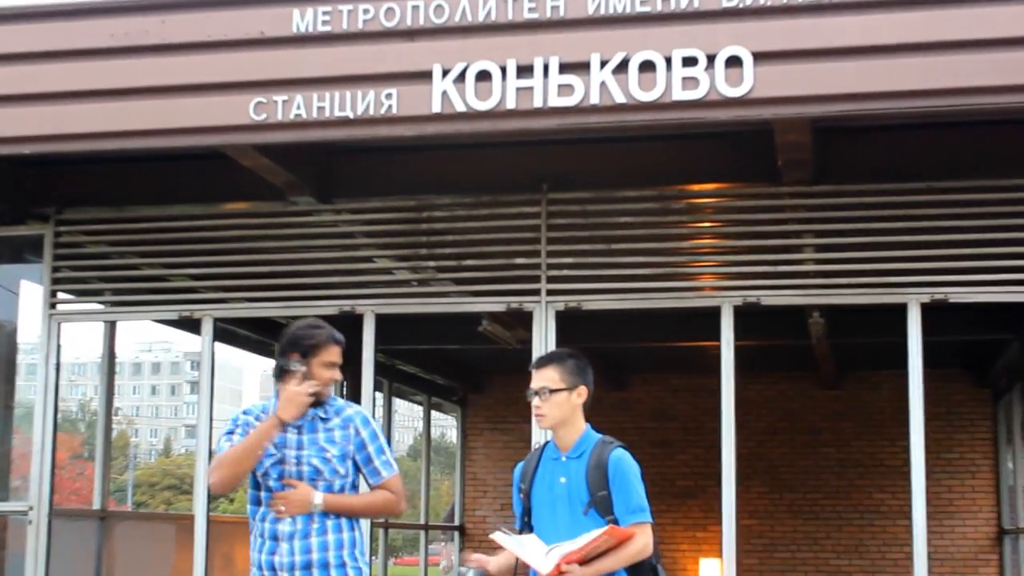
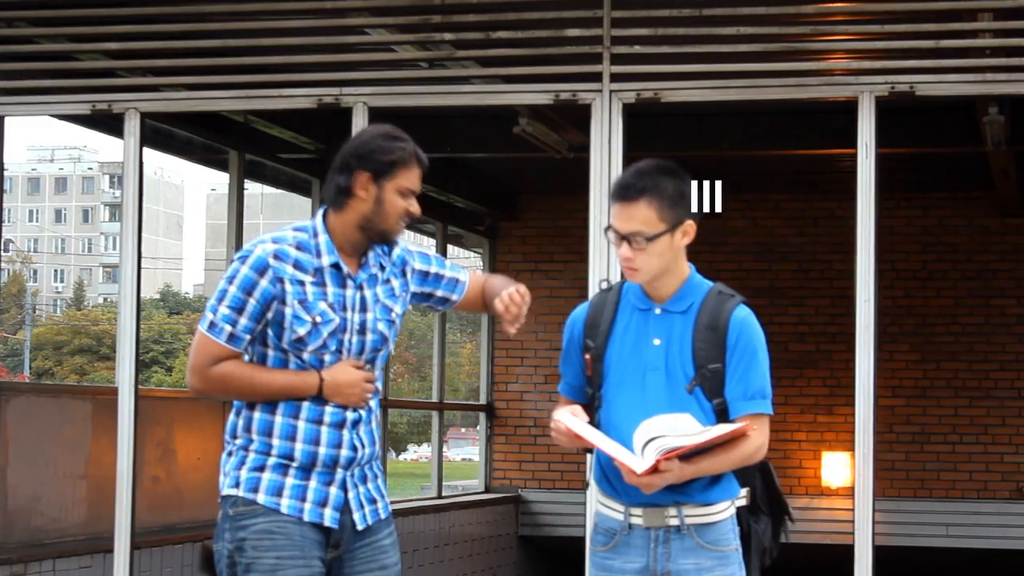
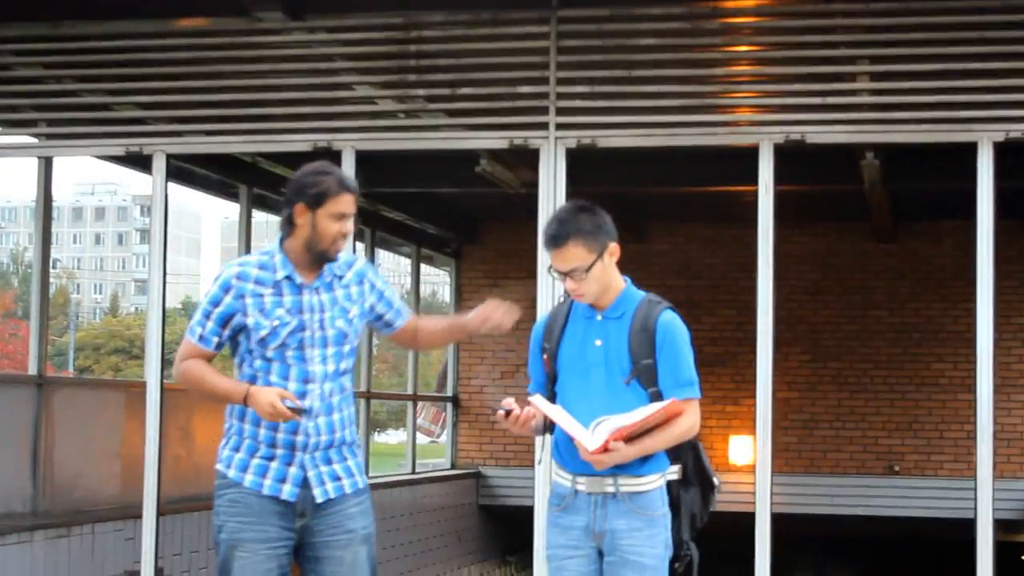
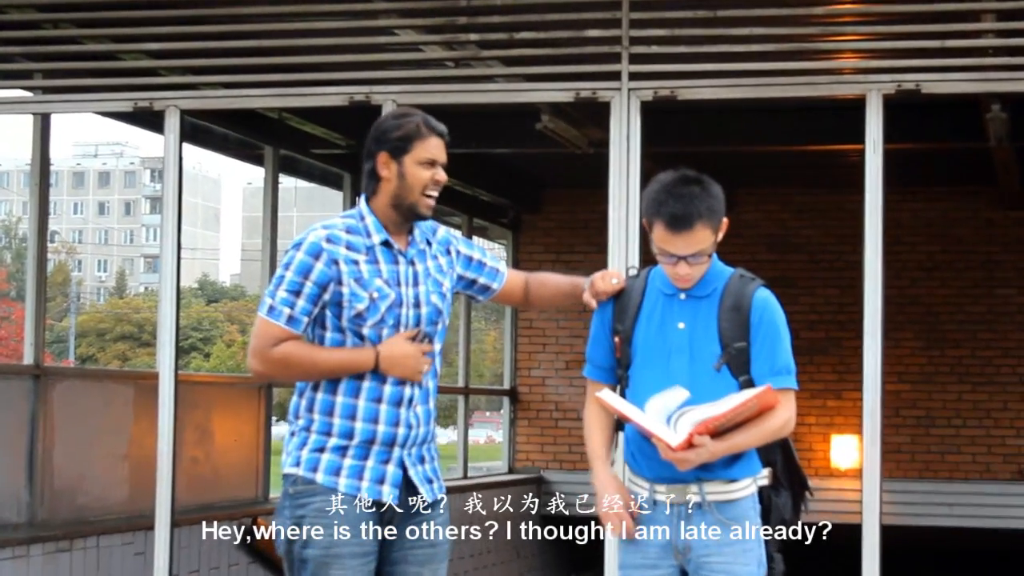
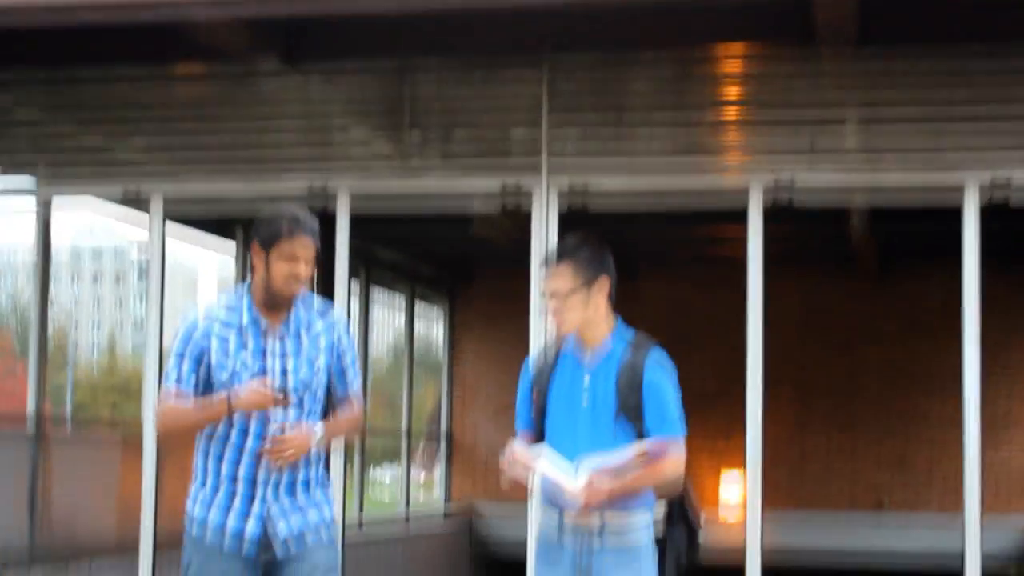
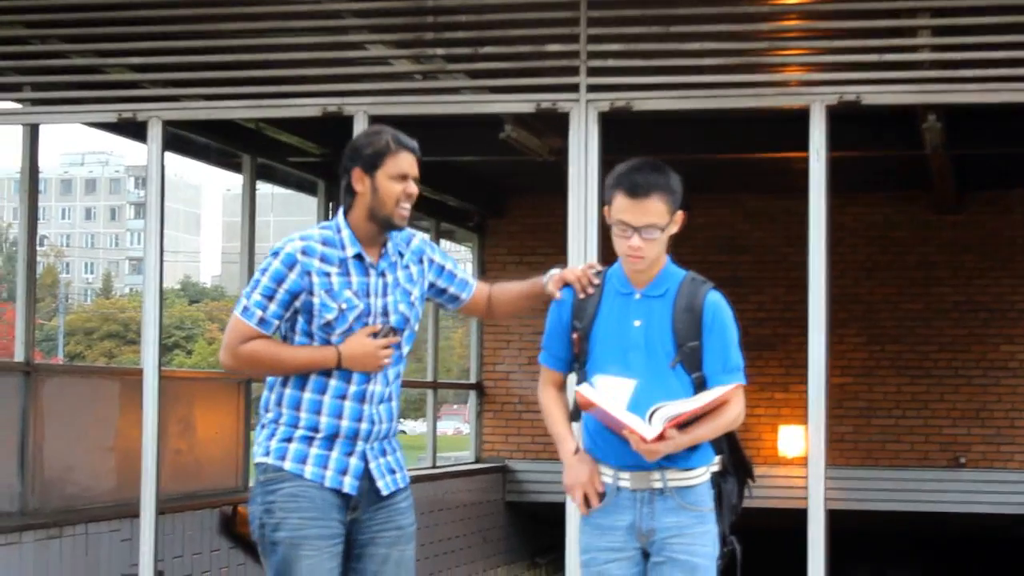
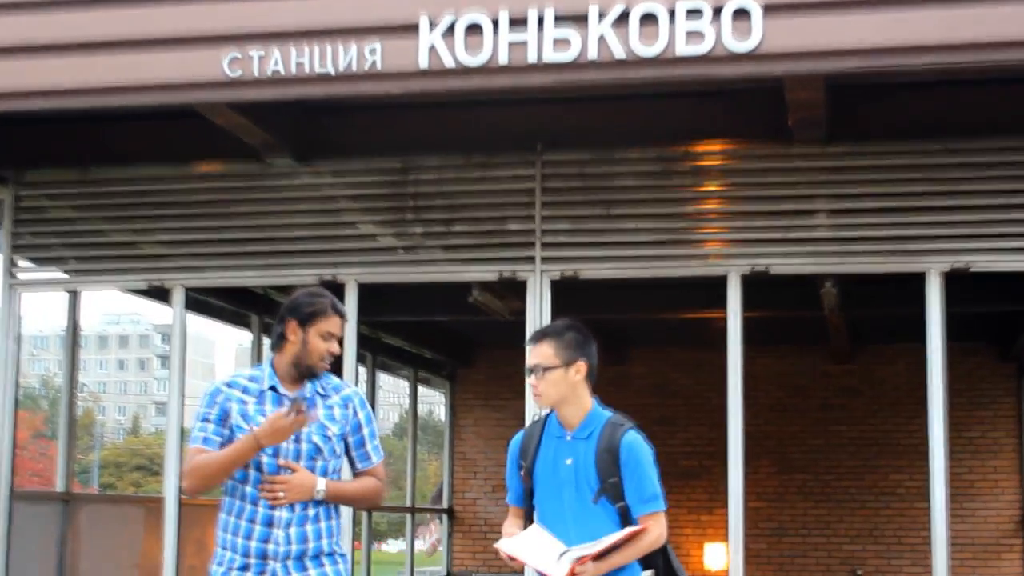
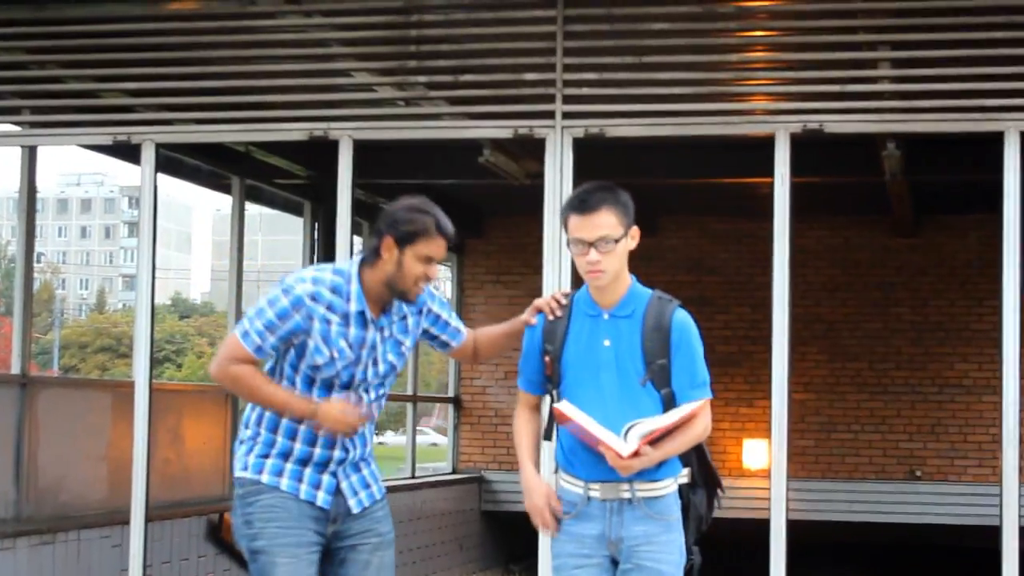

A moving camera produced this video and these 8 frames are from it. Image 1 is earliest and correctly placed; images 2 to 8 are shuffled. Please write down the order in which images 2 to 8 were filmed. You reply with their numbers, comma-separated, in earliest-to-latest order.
7, 5, 3, 8, 6, 4, 2
